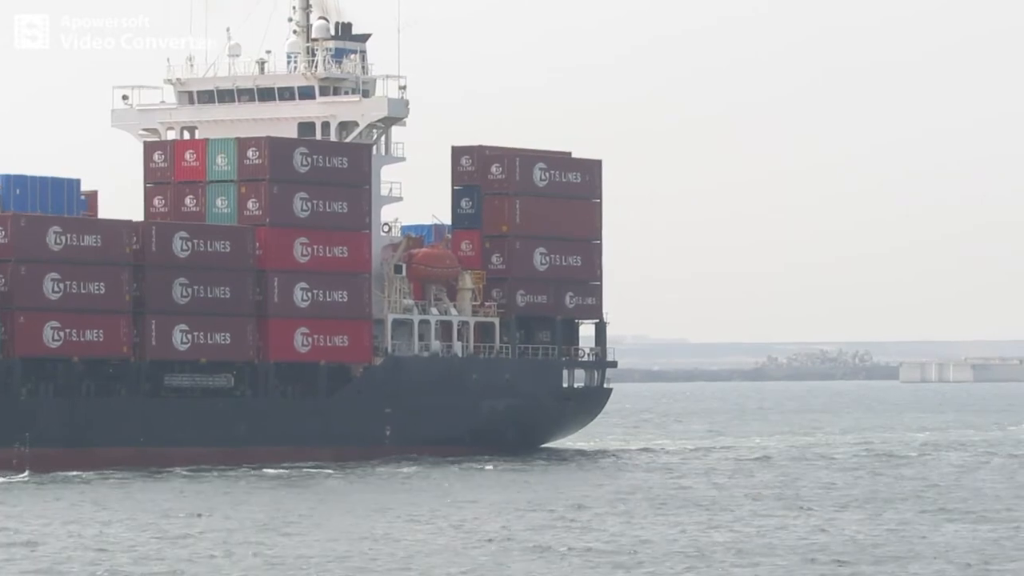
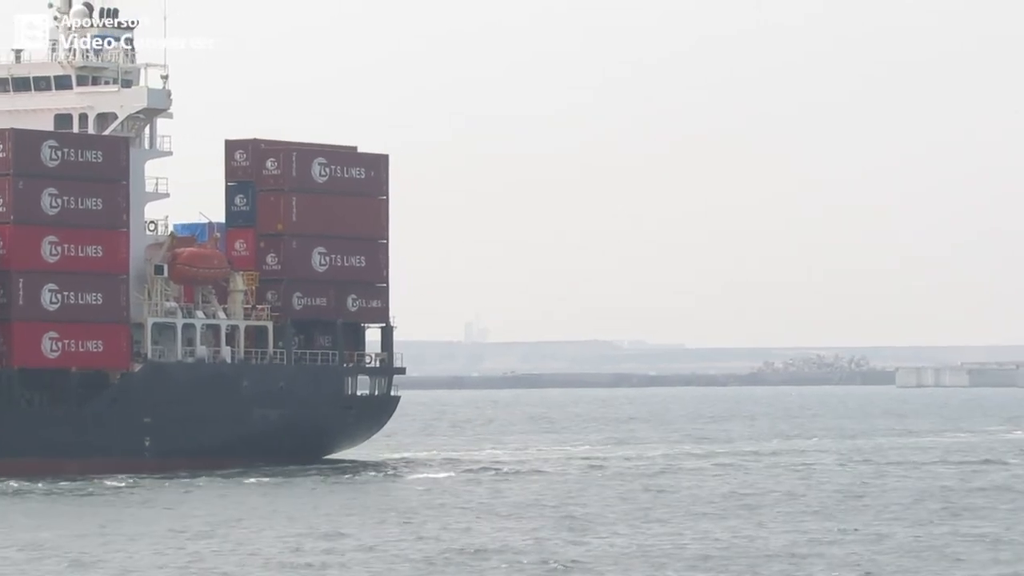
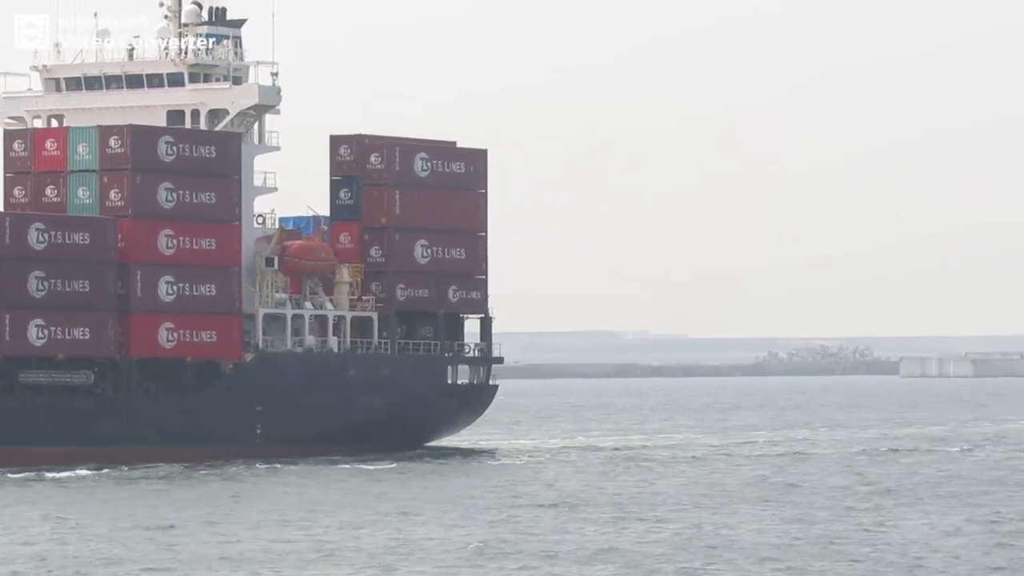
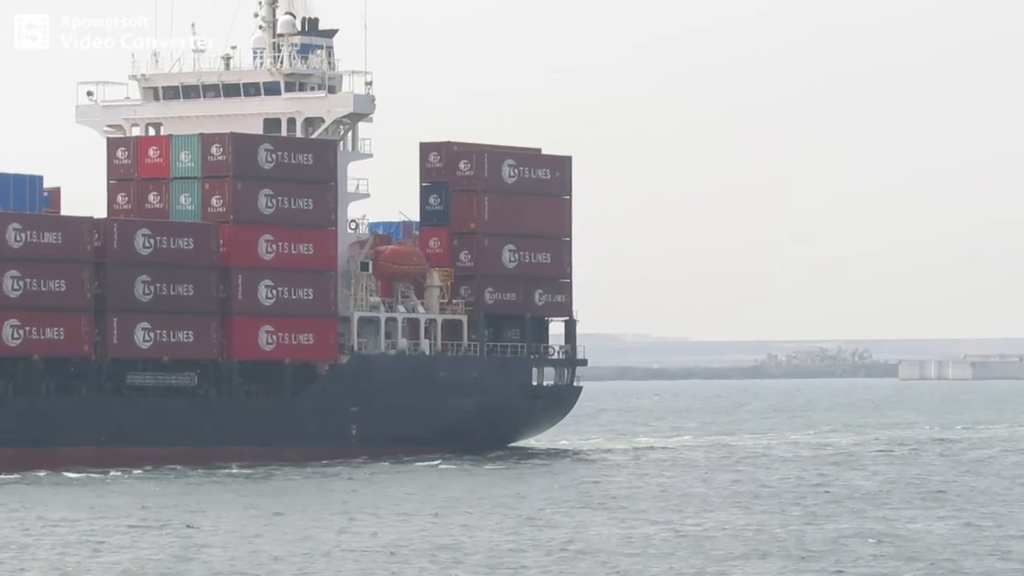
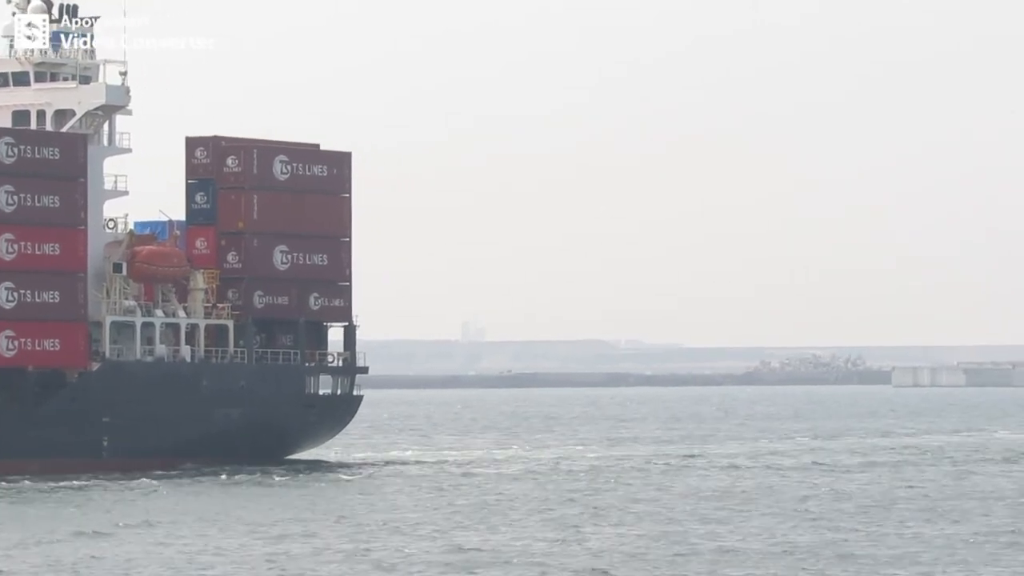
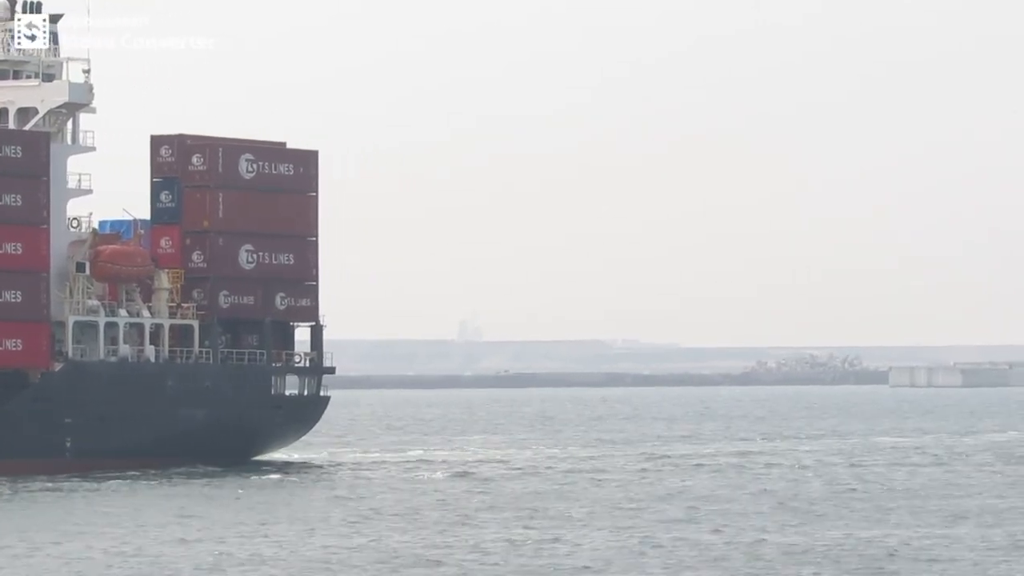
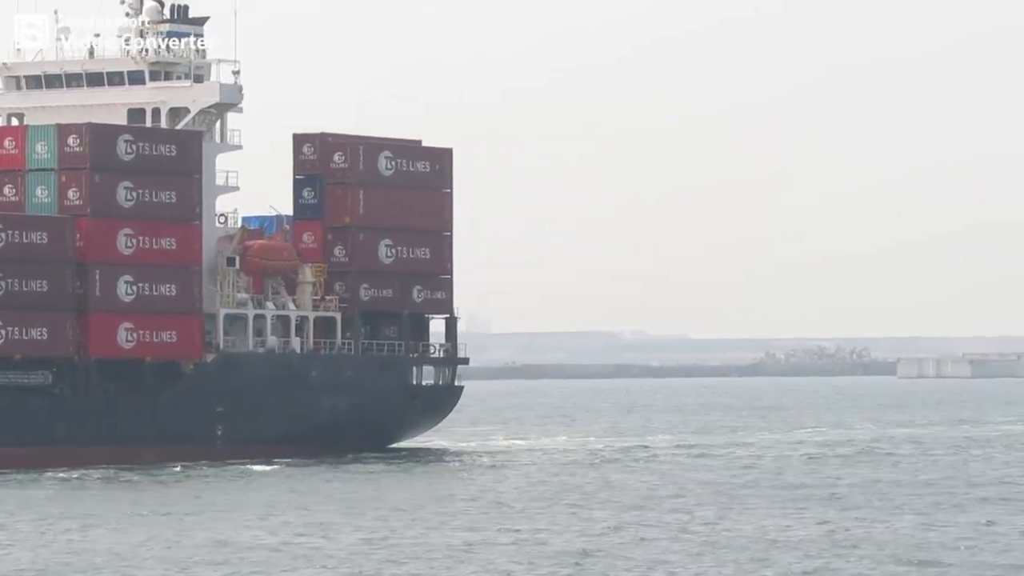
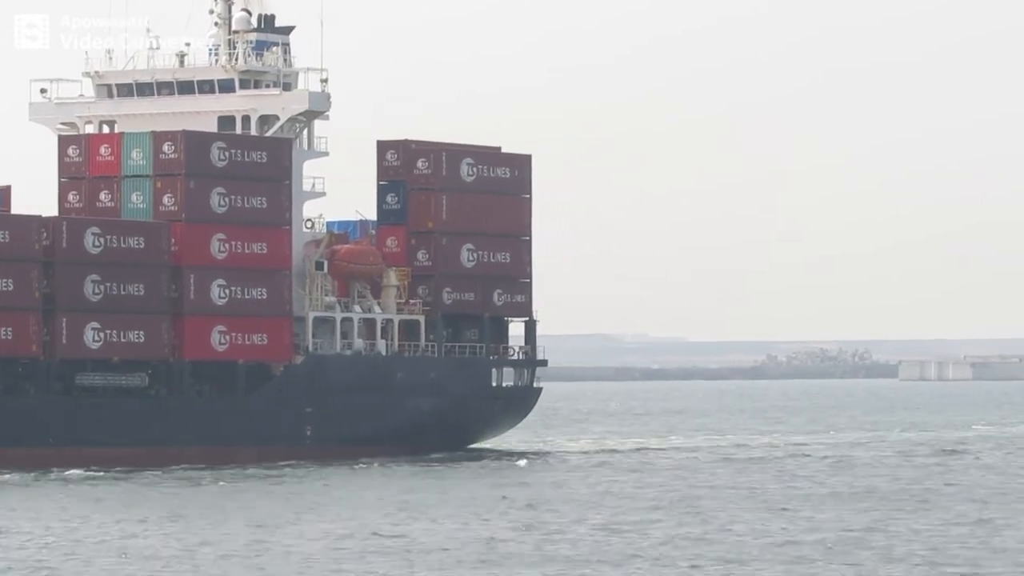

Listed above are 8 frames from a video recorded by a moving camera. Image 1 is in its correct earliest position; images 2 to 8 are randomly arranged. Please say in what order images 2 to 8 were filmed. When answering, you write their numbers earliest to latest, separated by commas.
4, 8, 3, 7, 2, 5, 6
